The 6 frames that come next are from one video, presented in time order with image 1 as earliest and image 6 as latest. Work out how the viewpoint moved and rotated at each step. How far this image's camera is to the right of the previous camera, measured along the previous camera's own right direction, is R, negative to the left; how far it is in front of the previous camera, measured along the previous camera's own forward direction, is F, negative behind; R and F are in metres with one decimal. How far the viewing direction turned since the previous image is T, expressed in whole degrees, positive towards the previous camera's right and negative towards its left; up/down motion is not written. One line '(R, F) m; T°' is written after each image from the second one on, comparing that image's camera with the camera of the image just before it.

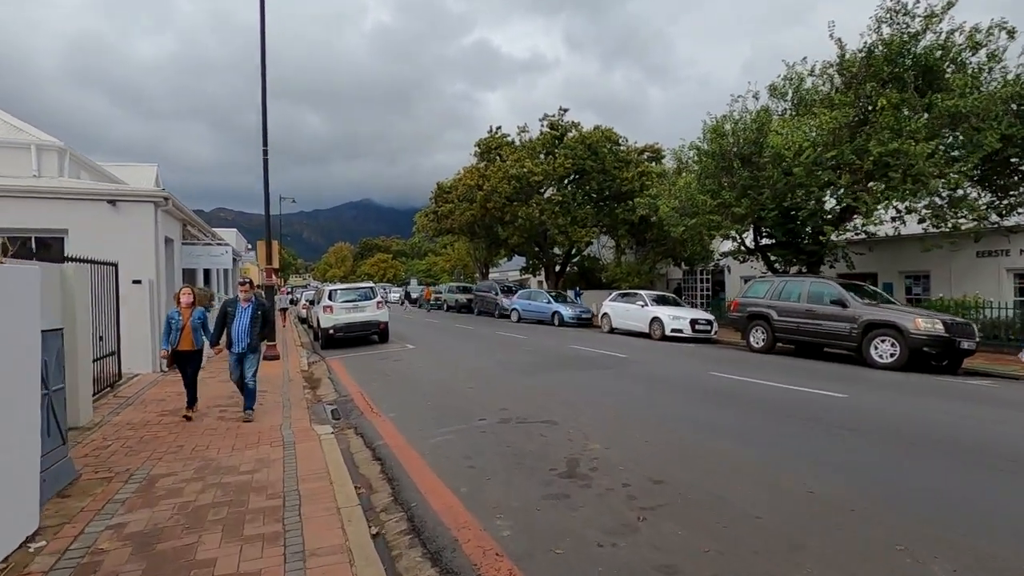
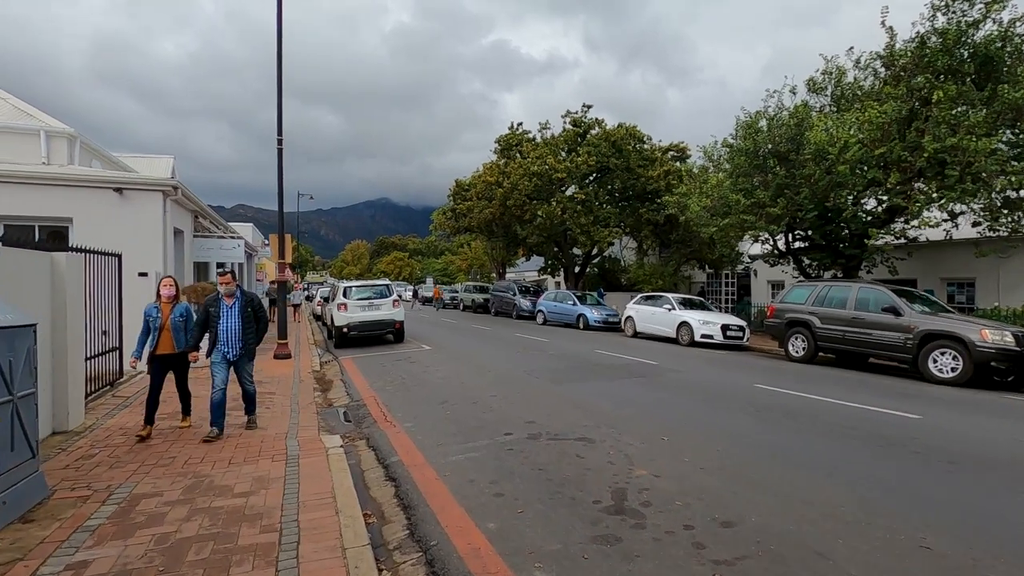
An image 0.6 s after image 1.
(-0.2, +0.8) m; -2°
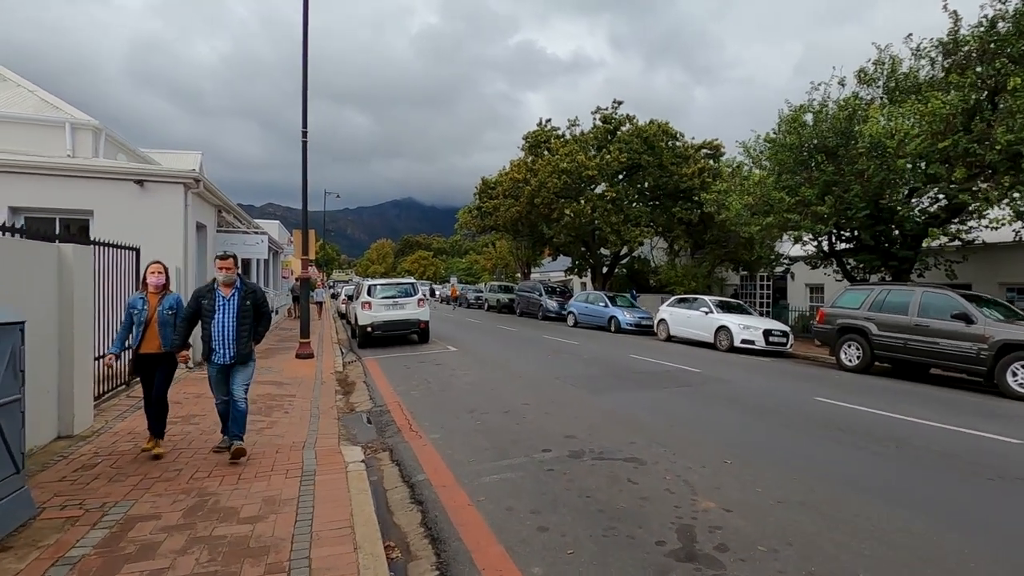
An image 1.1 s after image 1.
(-0.2, +0.7) m; -2°
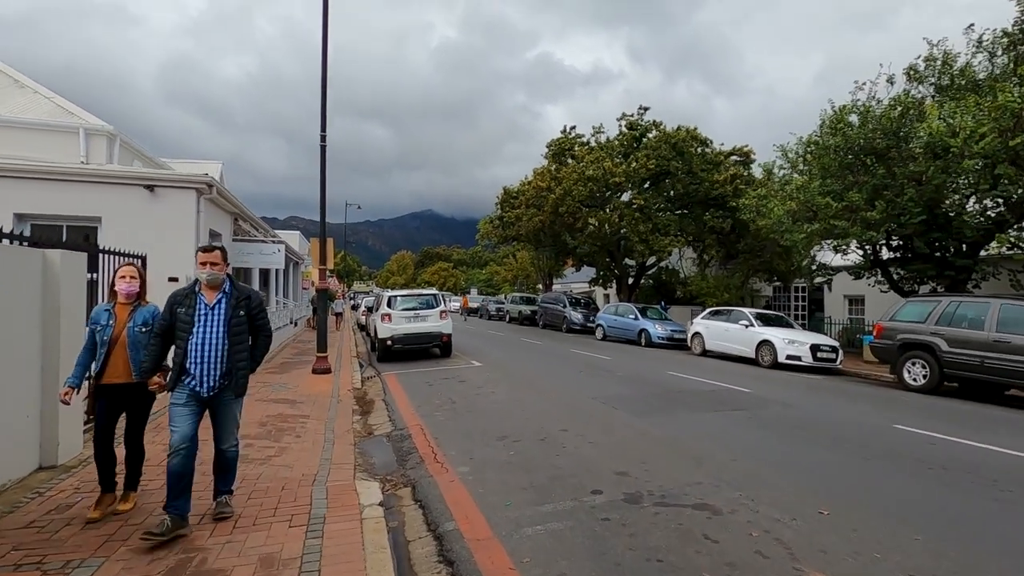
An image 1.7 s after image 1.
(-0.2, +0.9) m; -2°
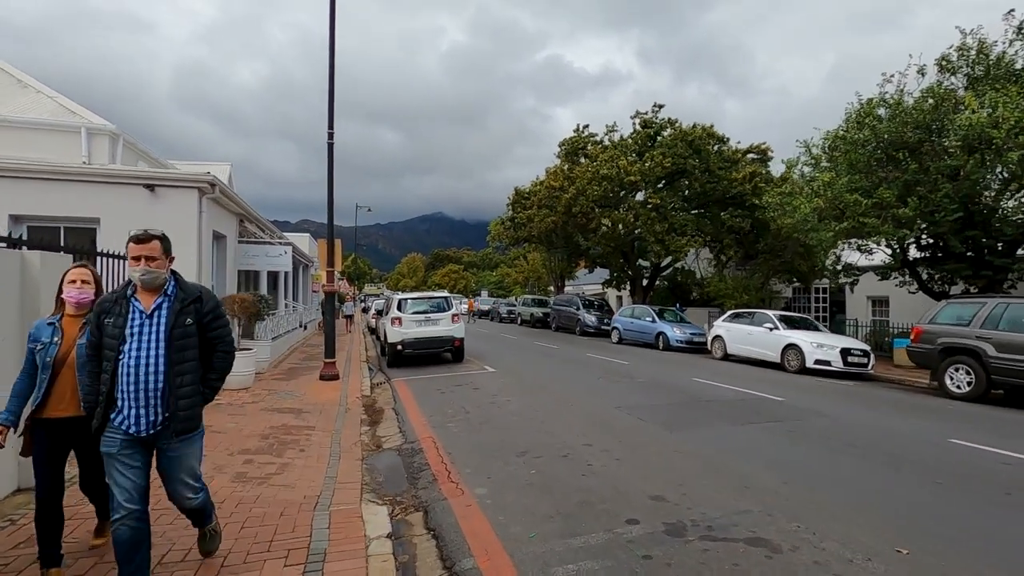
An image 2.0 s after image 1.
(-0.1, +0.6) m; -1°
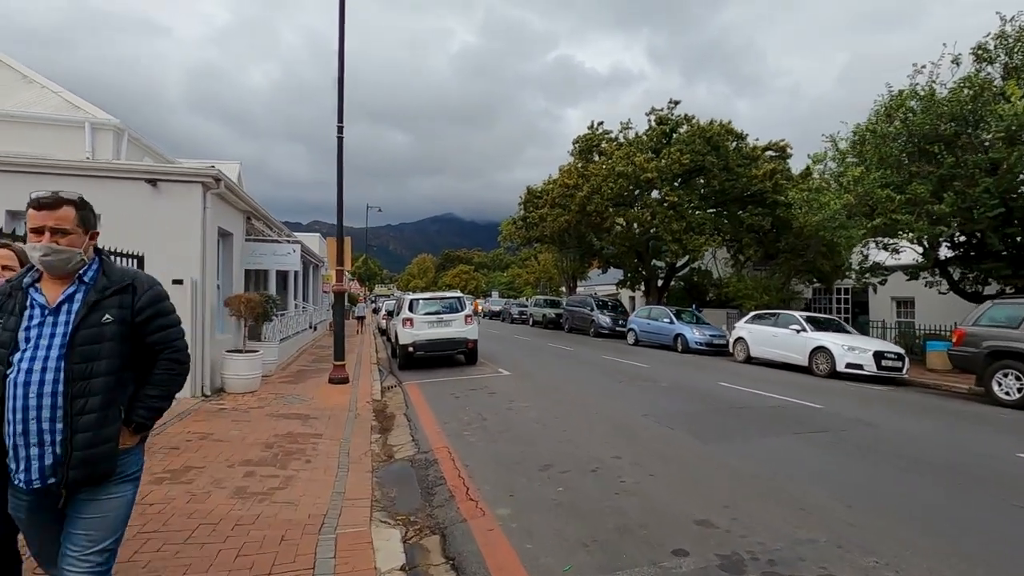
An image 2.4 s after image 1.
(-0.2, +0.6) m; -1°
